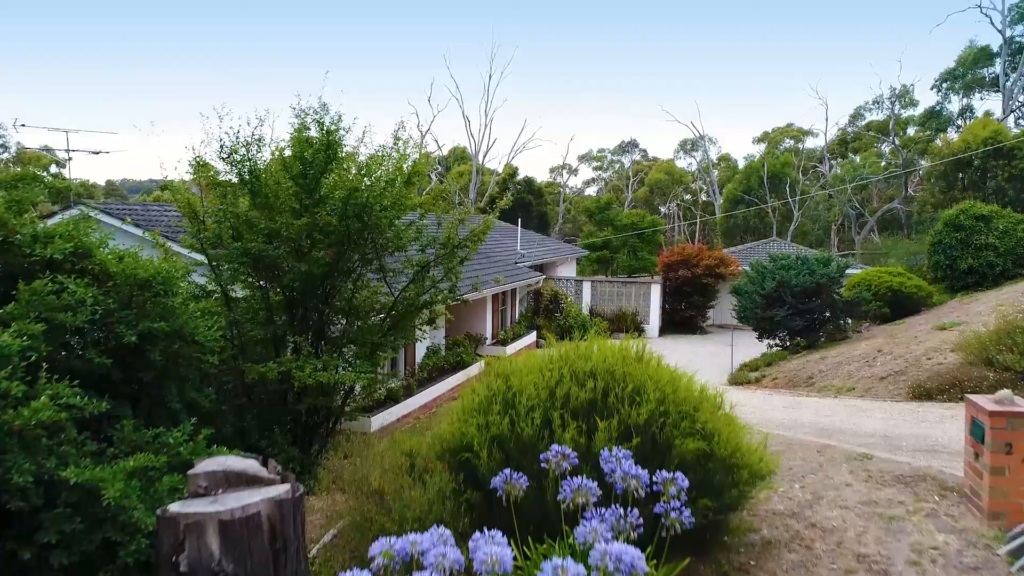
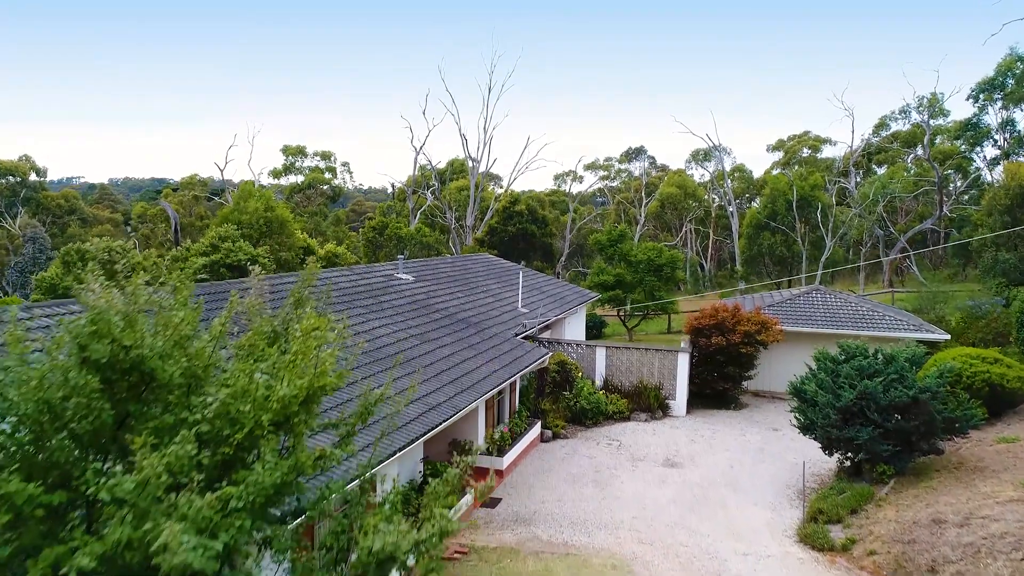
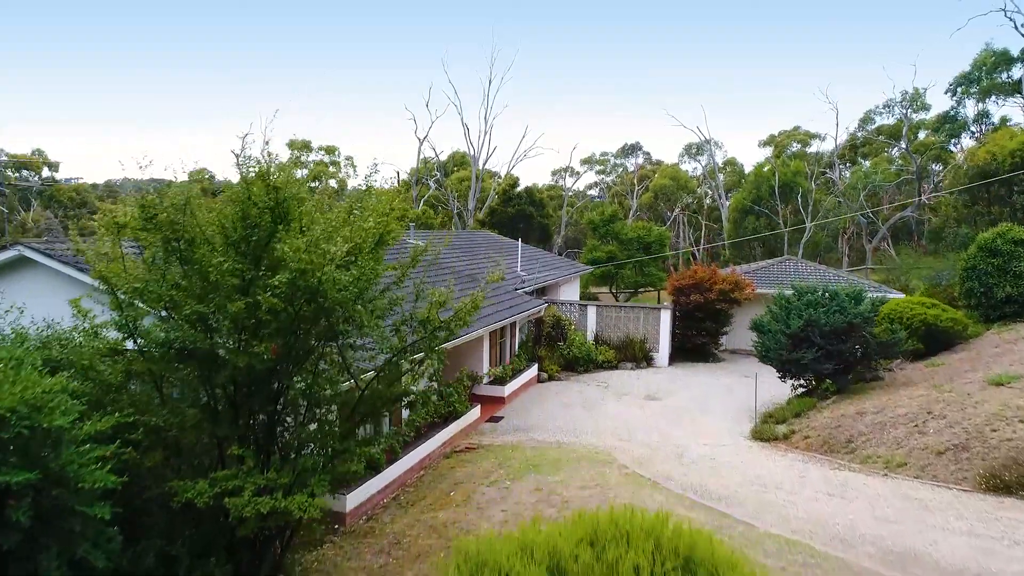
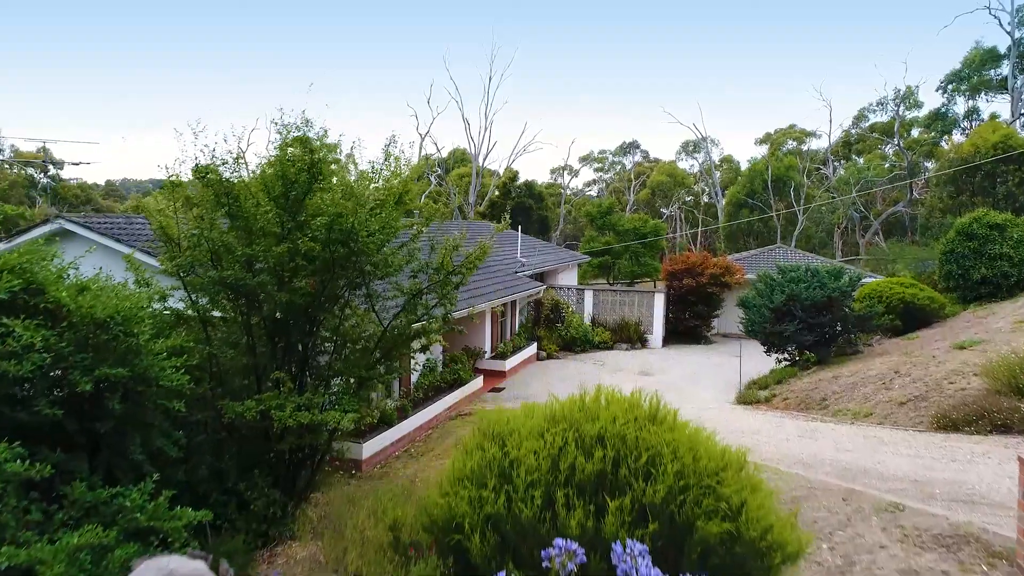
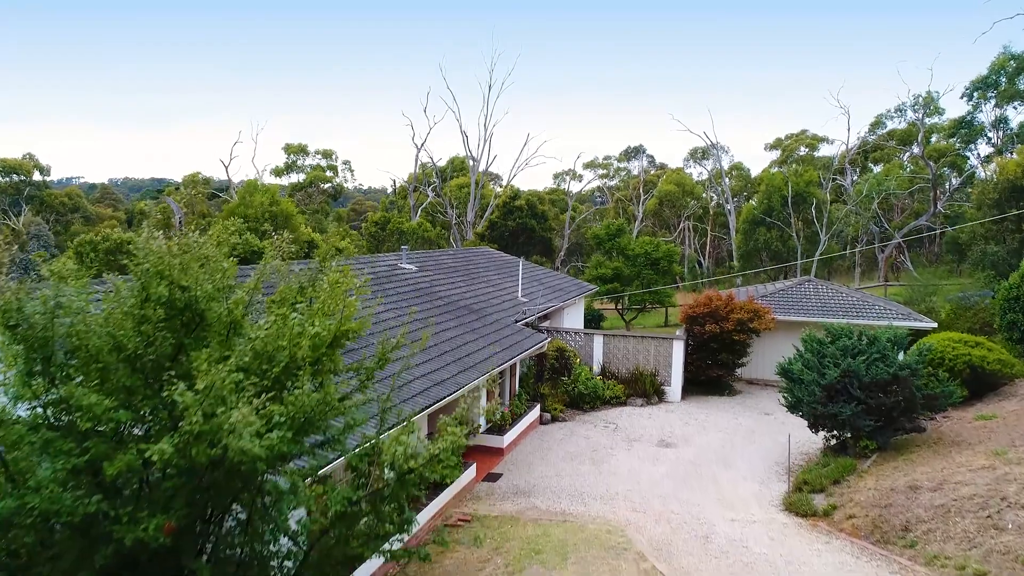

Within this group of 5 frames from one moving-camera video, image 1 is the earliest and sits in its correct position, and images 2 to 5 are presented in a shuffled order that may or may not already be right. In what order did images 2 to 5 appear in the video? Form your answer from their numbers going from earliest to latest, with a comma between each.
4, 3, 5, 2
